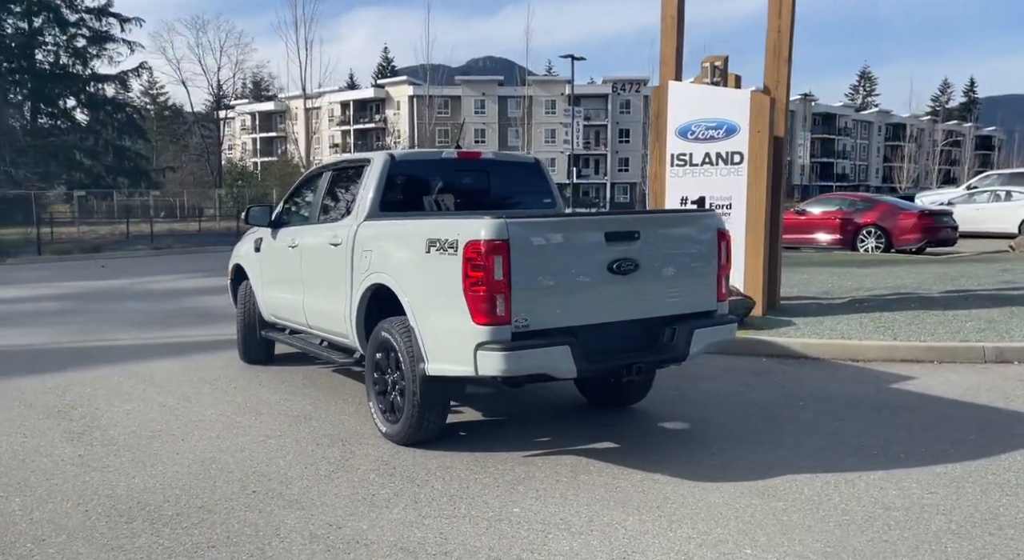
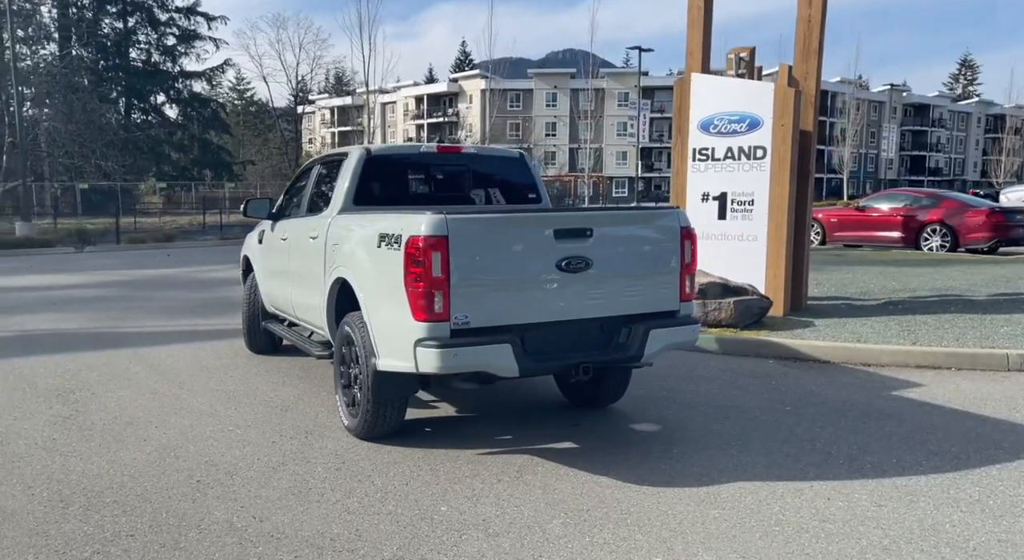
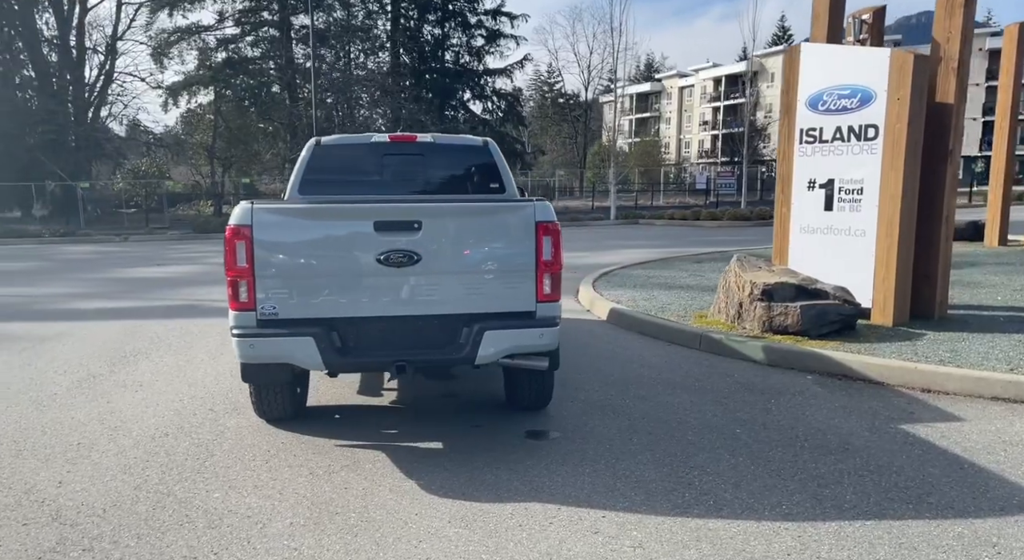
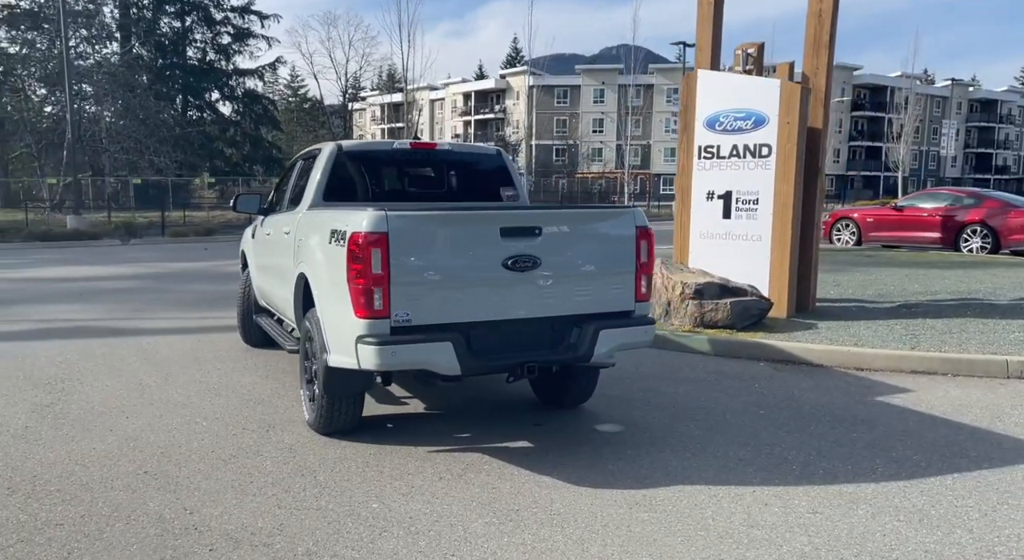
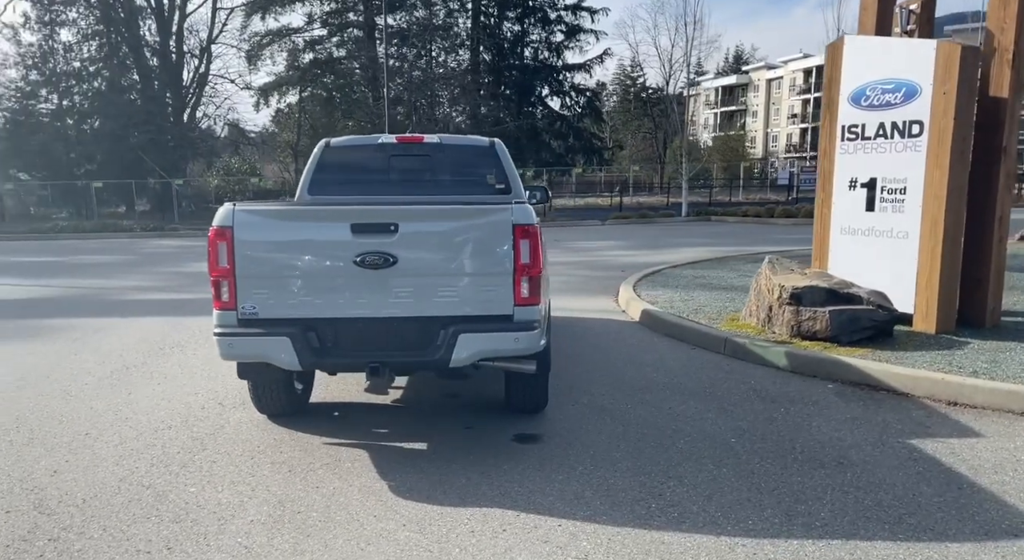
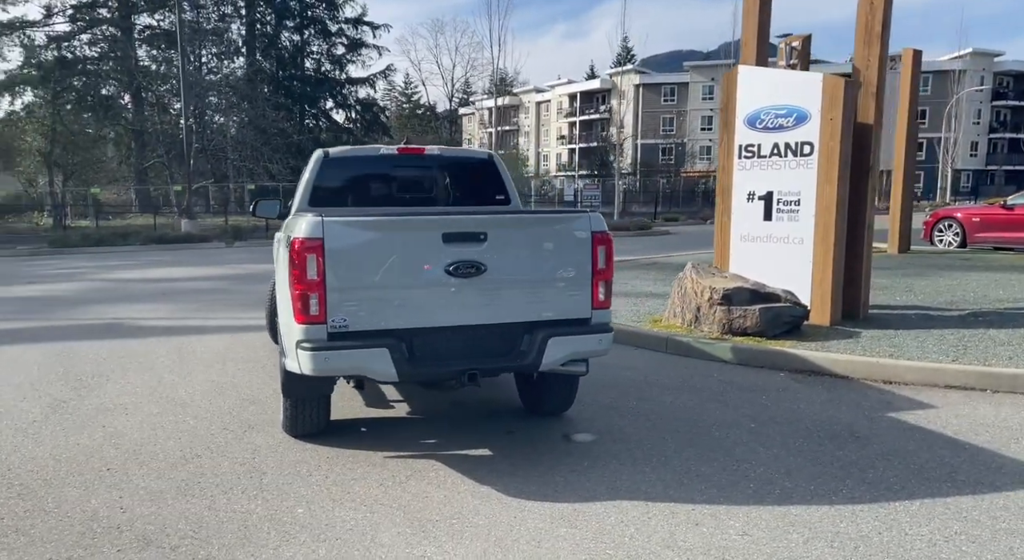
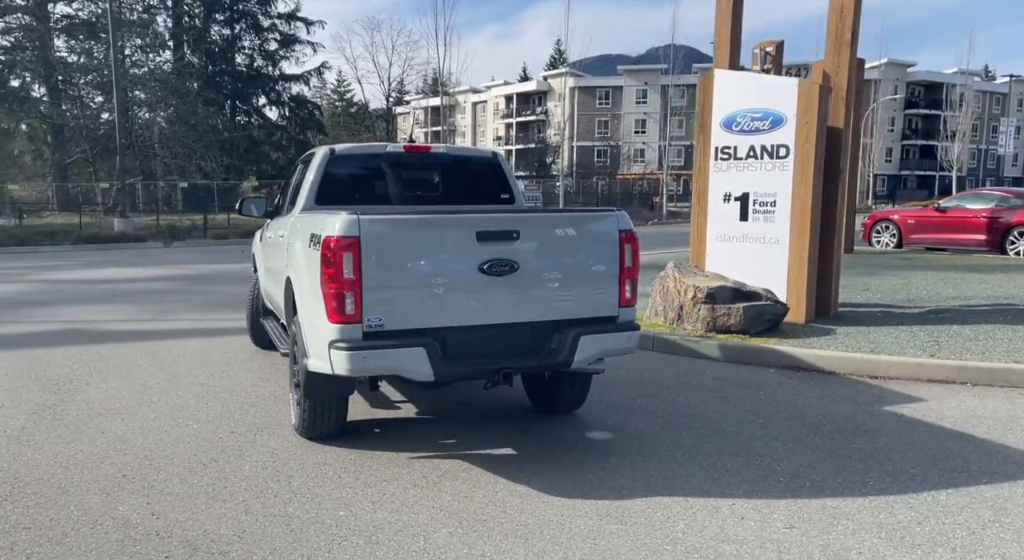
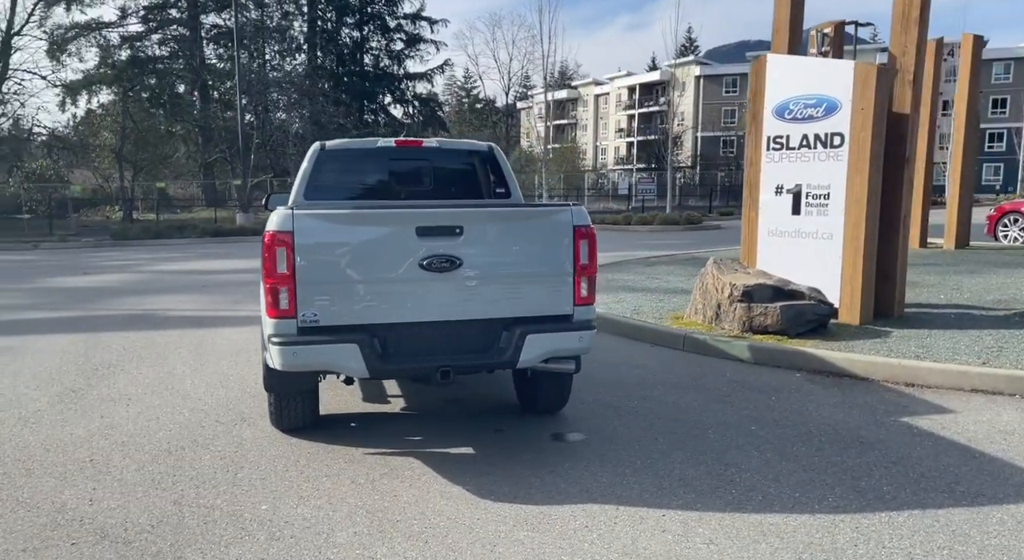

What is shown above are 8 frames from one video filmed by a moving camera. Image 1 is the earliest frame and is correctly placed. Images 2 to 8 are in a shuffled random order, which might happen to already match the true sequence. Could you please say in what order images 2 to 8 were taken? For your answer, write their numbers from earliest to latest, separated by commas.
2, 4, 7, 6, 8, 3, 5
